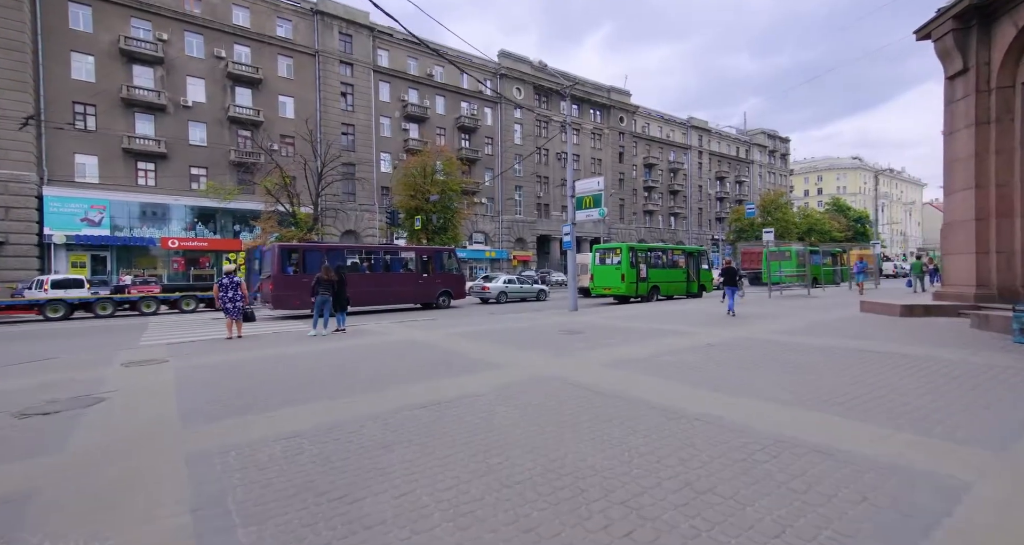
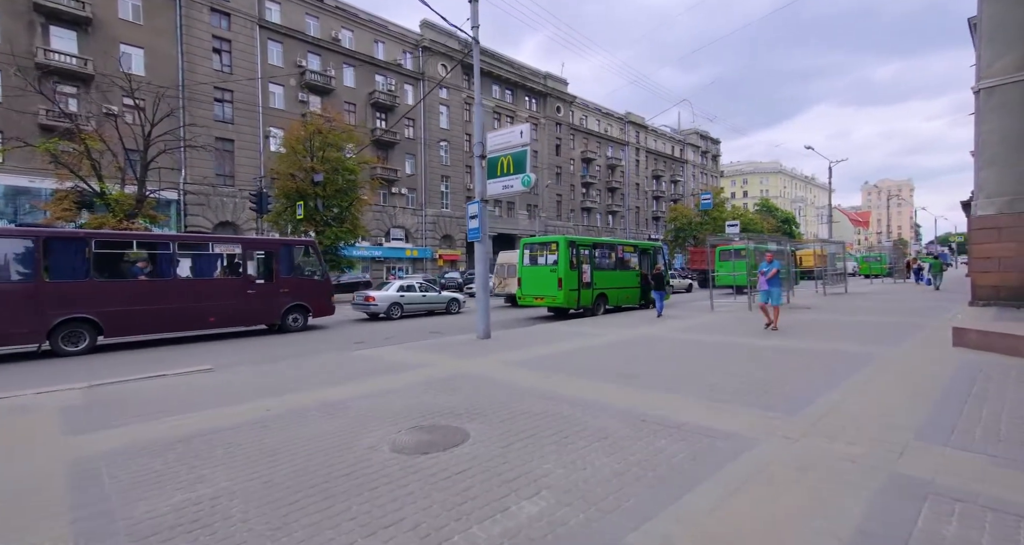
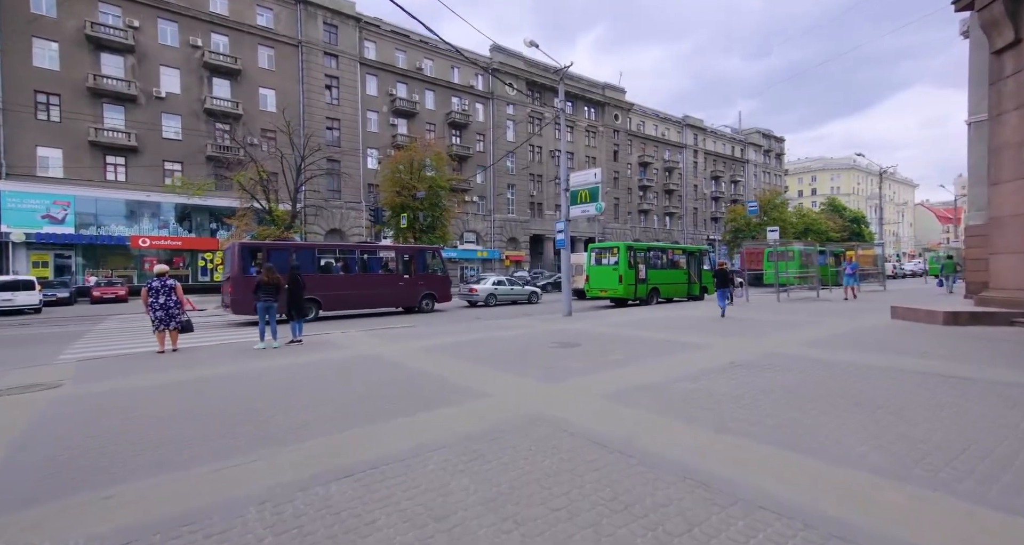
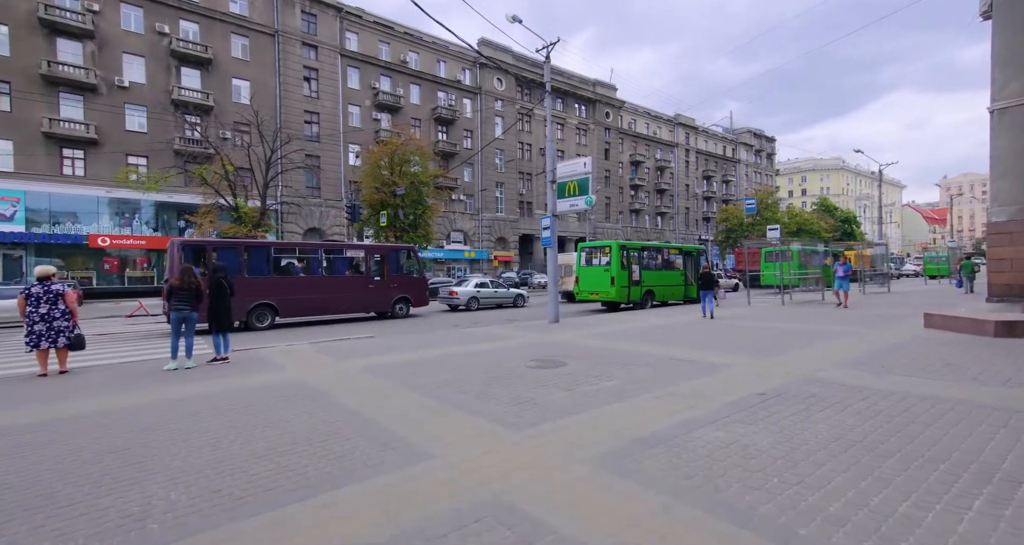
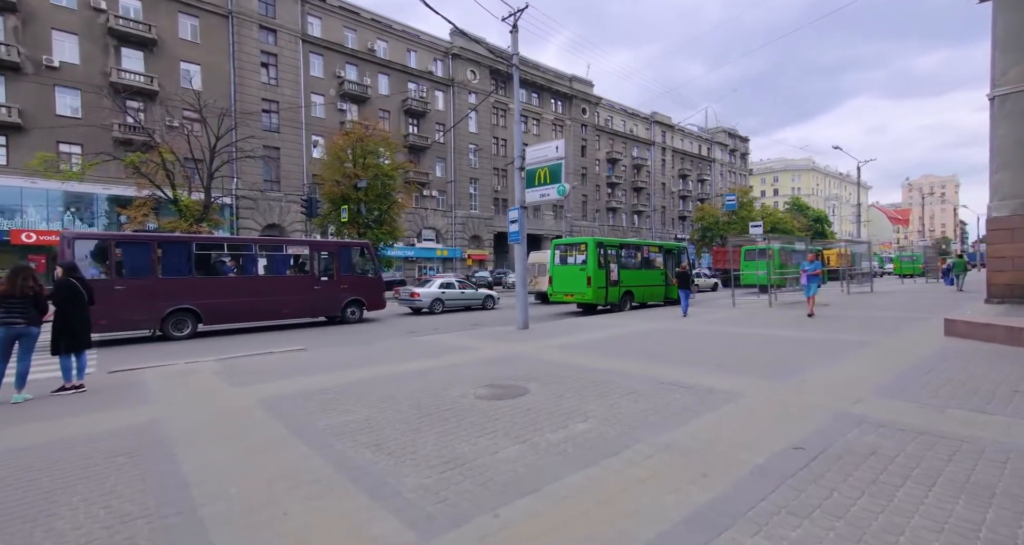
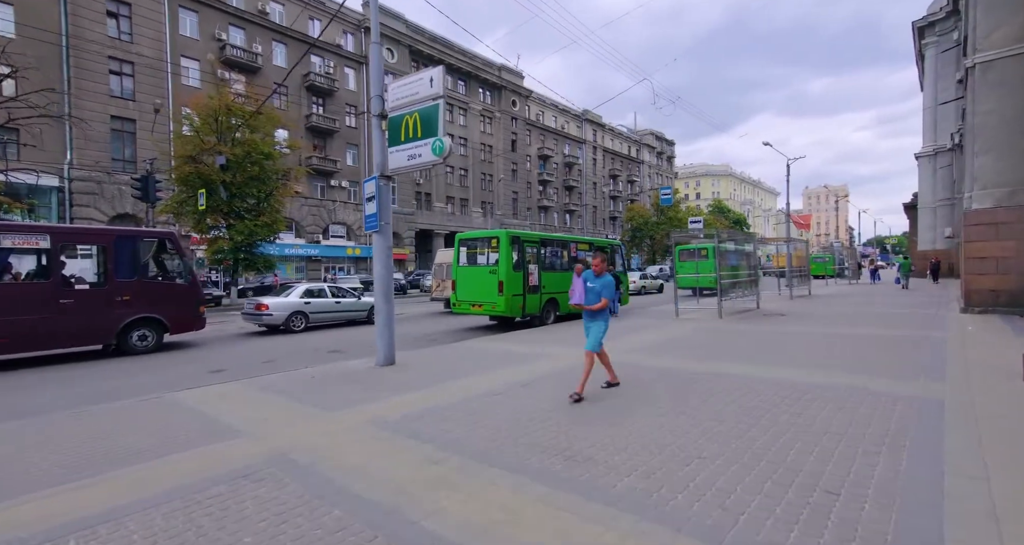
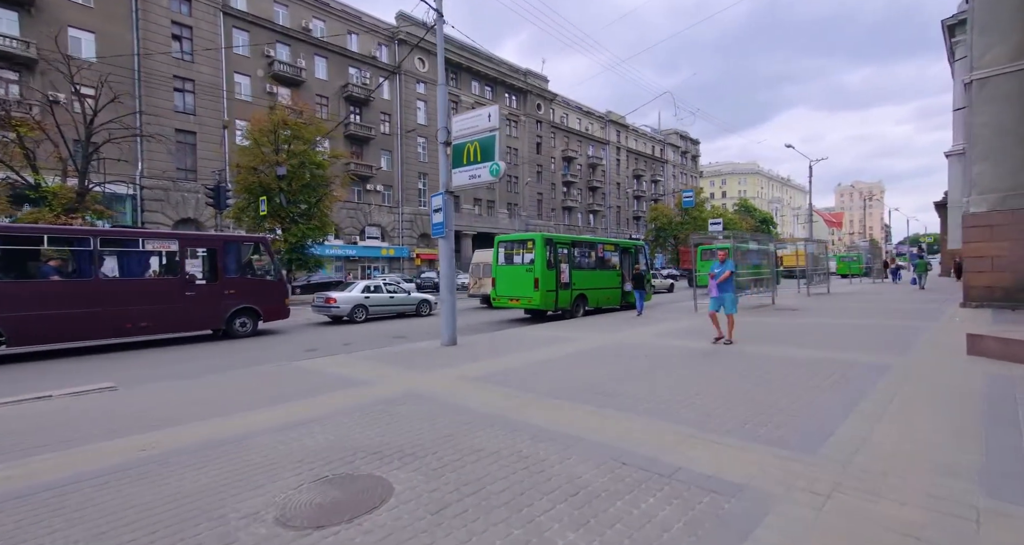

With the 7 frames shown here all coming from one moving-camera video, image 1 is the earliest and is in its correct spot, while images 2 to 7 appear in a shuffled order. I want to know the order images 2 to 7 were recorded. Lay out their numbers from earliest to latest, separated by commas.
3, 4, 5, 2, 7, 6
